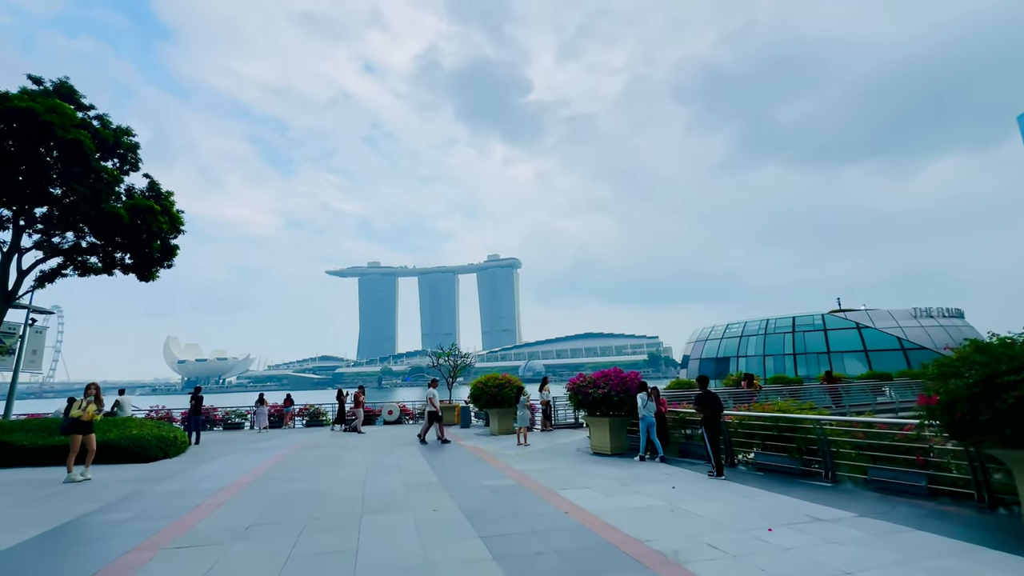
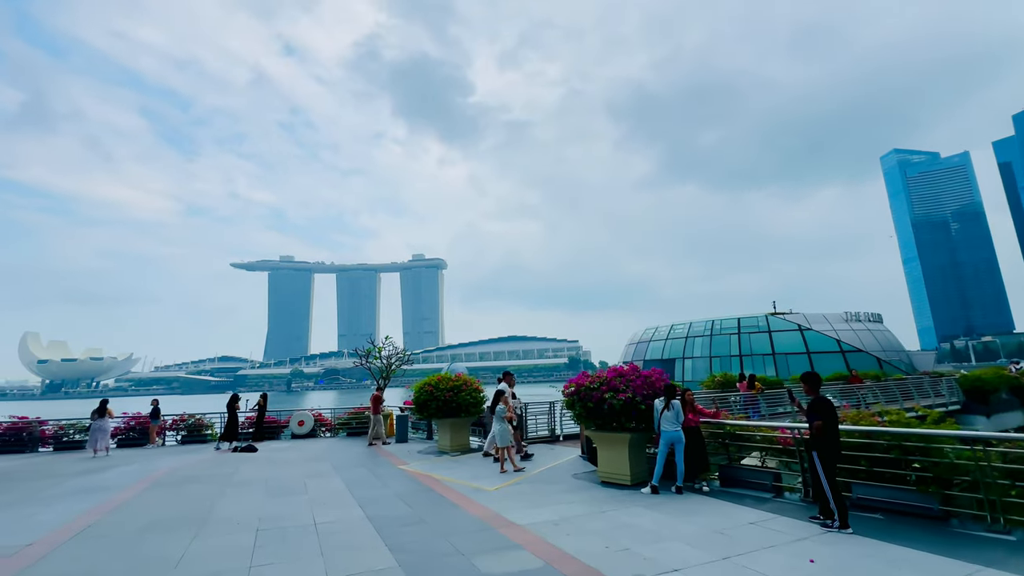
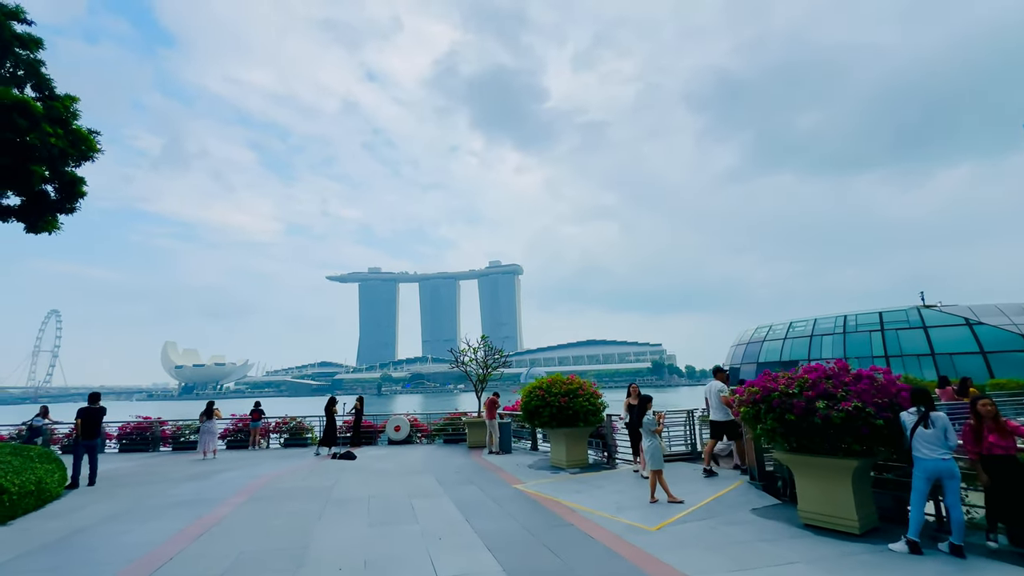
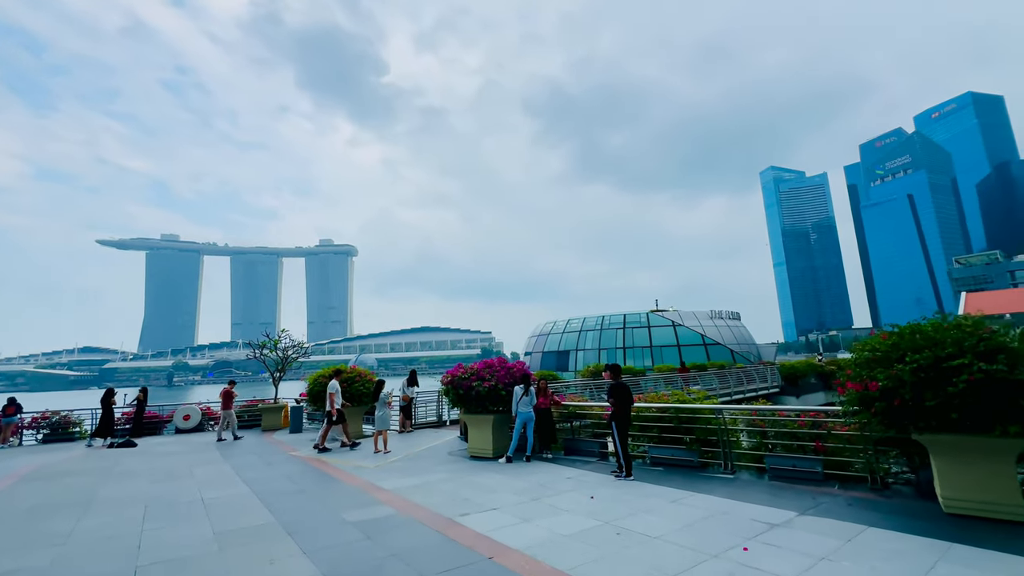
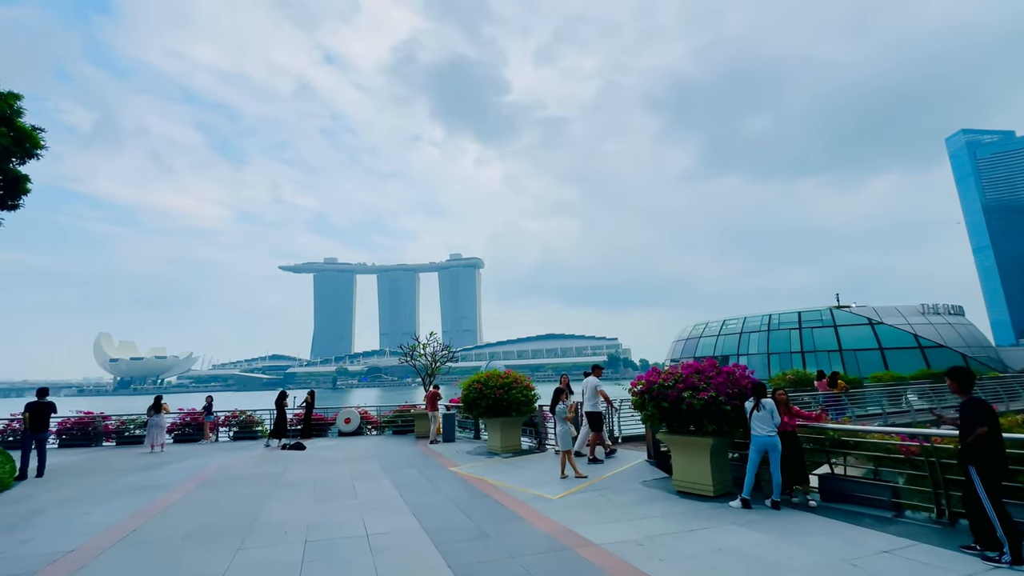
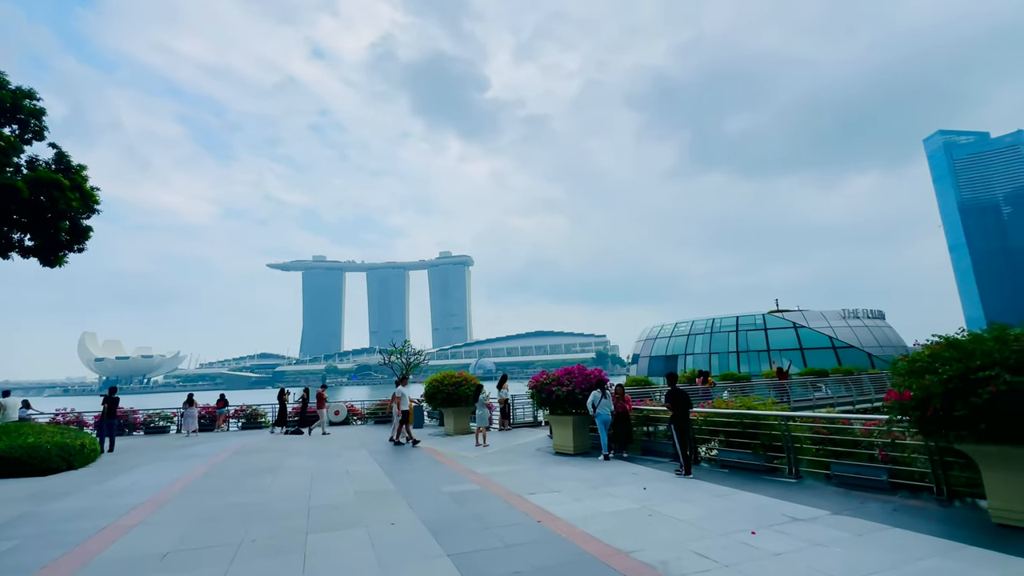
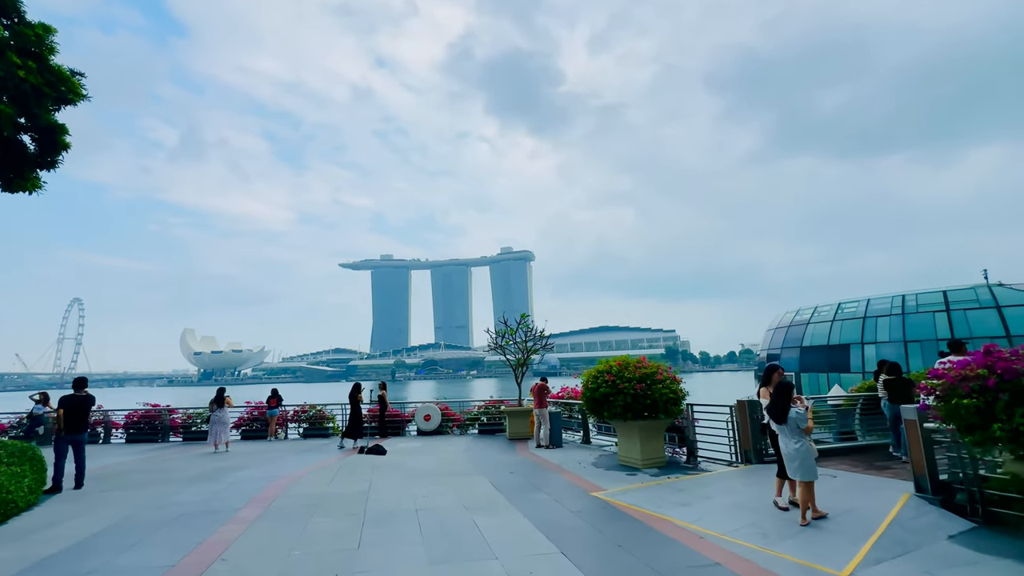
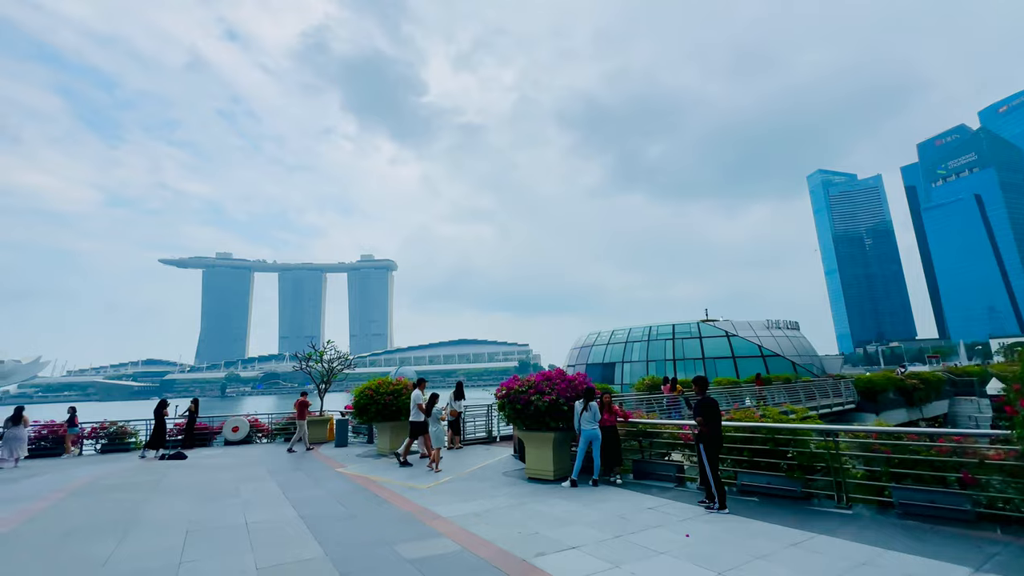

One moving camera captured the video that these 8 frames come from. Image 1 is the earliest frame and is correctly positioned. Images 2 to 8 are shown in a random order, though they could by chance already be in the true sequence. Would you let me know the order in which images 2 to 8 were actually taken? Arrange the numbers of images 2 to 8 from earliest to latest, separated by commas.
6, 4, 8, 2, 5, 3, 7
